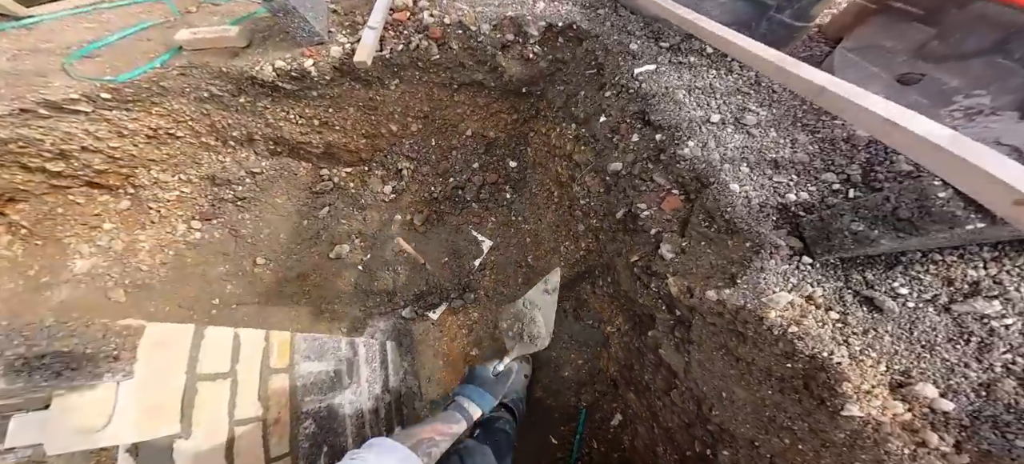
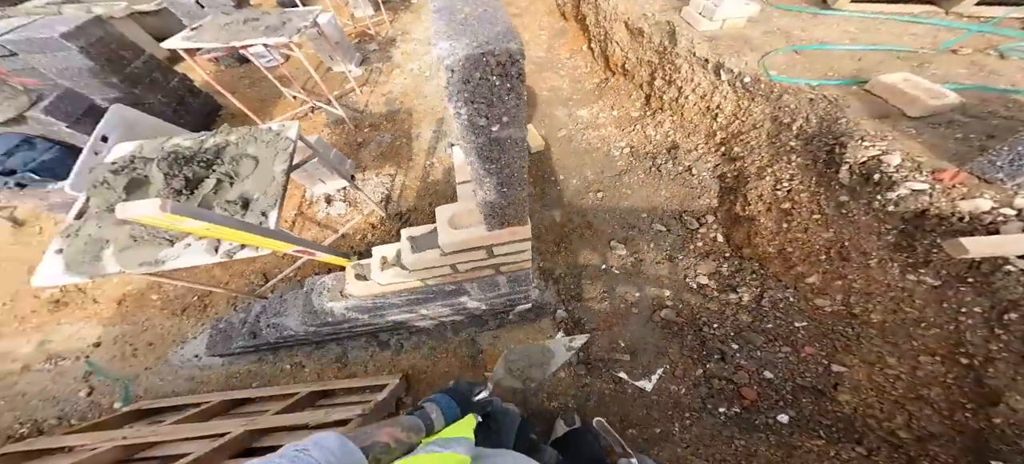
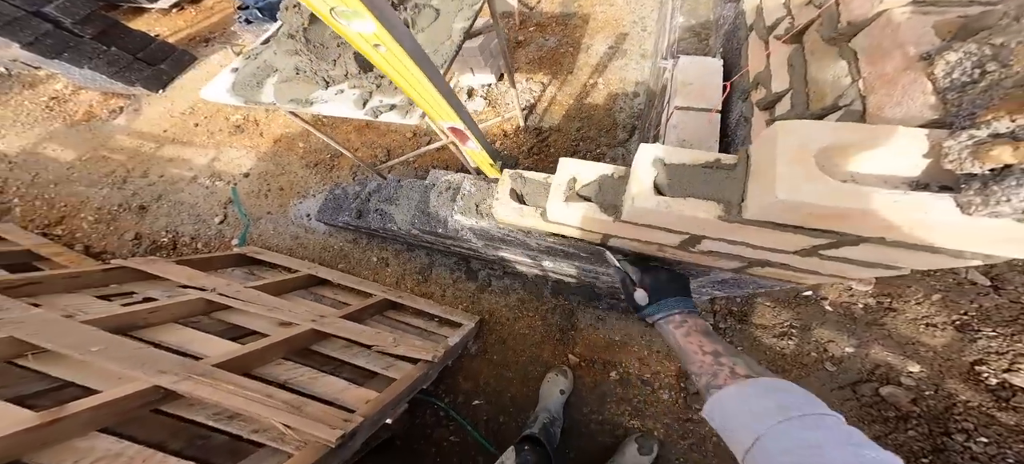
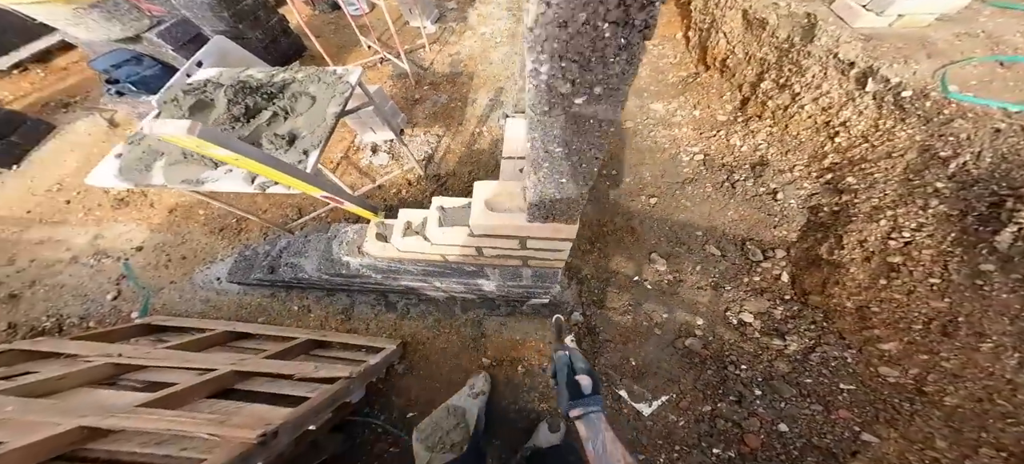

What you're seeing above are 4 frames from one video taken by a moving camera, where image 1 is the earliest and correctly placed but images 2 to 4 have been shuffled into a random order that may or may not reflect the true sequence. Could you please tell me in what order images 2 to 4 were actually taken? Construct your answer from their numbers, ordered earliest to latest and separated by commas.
2, 4, 3
